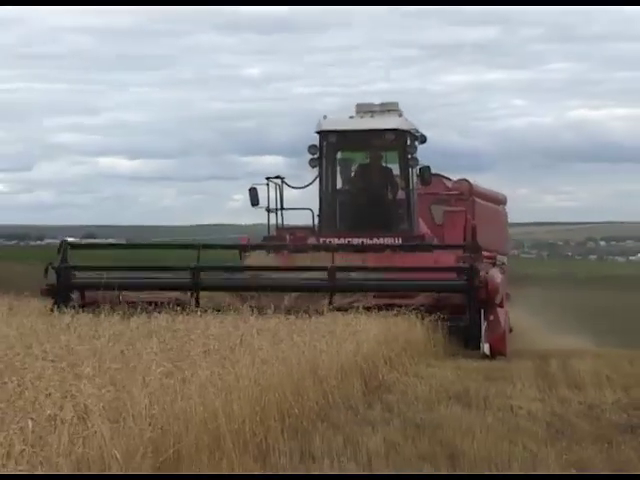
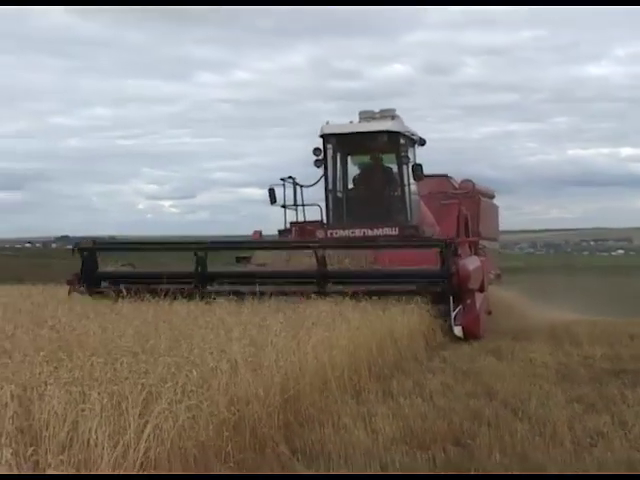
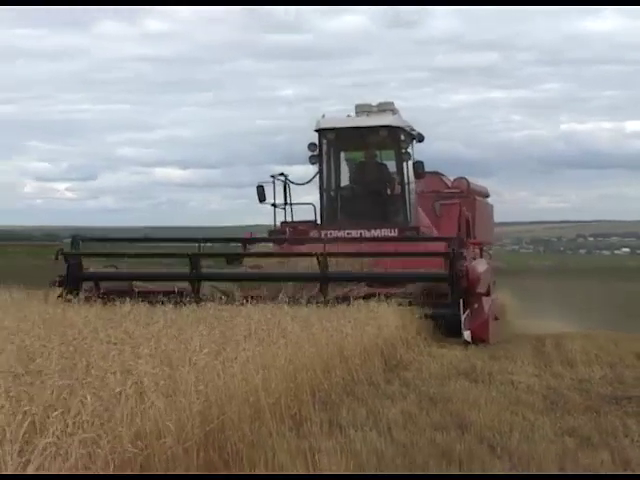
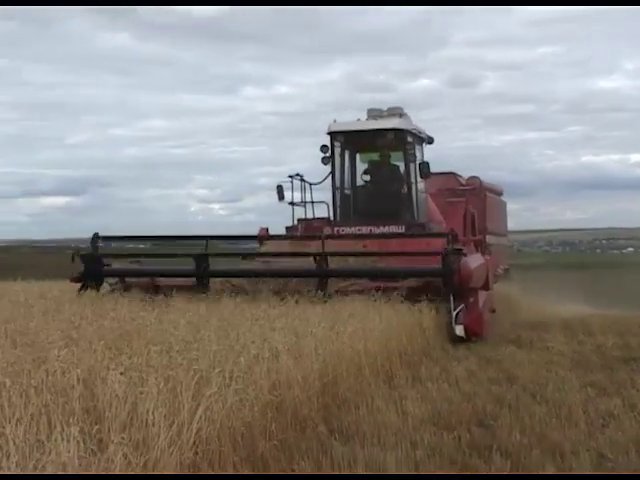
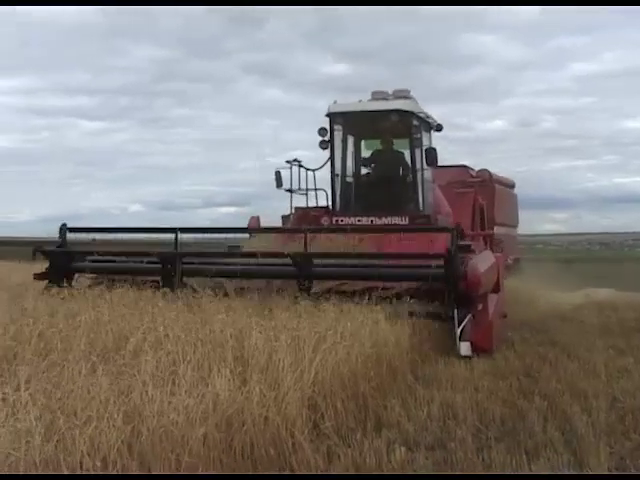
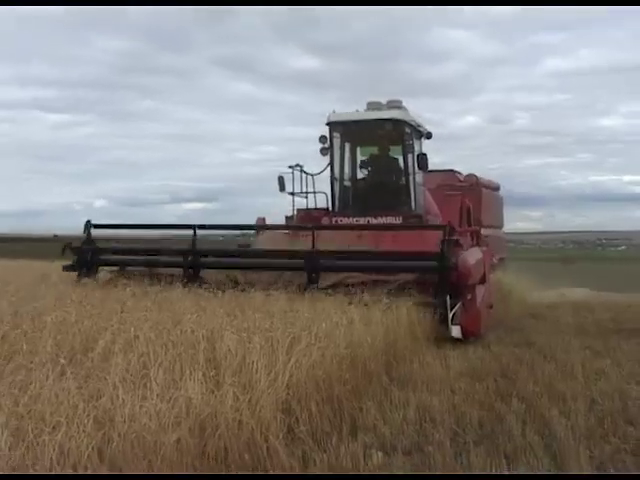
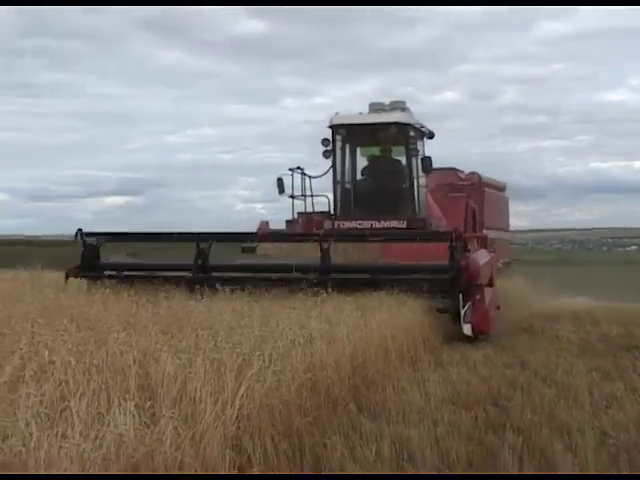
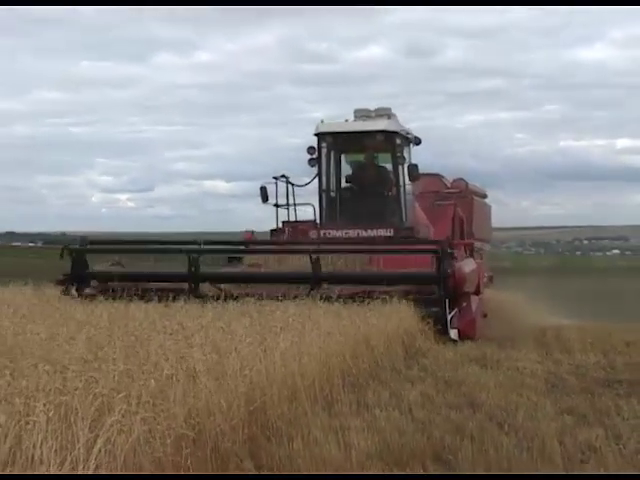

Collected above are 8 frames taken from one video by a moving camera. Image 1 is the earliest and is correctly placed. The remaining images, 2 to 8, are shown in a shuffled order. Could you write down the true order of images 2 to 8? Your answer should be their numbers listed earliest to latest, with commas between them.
3, 8, 2, 4, 7, 6, 5
